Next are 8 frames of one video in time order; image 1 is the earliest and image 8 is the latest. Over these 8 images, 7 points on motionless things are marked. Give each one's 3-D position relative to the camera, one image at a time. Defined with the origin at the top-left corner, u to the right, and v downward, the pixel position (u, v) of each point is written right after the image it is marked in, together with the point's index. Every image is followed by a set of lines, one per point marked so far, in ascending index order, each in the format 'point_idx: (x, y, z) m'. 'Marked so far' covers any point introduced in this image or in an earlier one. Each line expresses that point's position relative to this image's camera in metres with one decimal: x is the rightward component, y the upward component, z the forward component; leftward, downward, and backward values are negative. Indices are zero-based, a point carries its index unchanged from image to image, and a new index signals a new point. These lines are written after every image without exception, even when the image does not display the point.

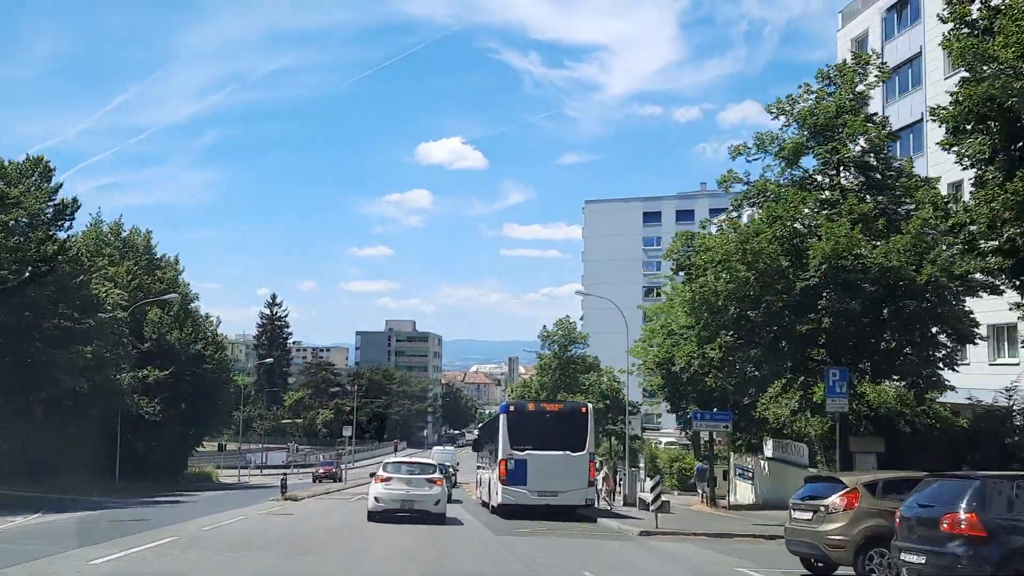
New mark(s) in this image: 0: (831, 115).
0: (+7.3, +4.0, +19.6) m
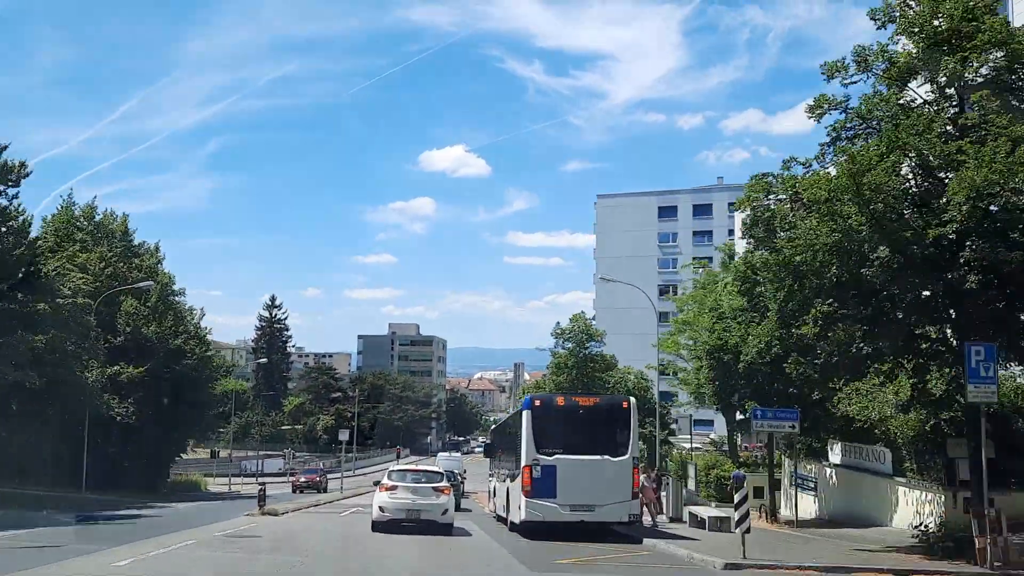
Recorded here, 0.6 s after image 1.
0: (+7.9, +4.8, +15.1) m
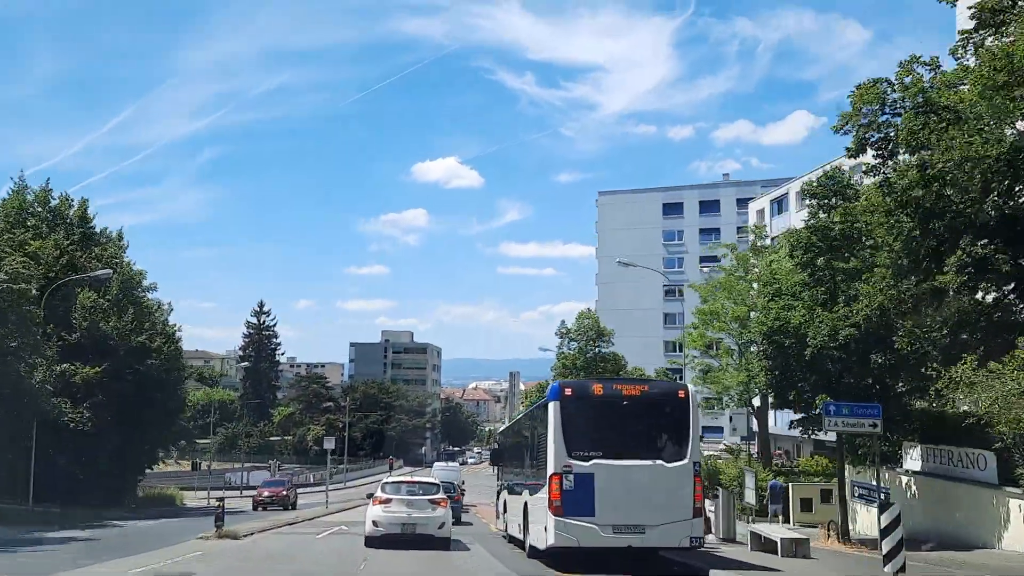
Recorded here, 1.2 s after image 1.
0: (+8.2, +5.6, +11.0) m
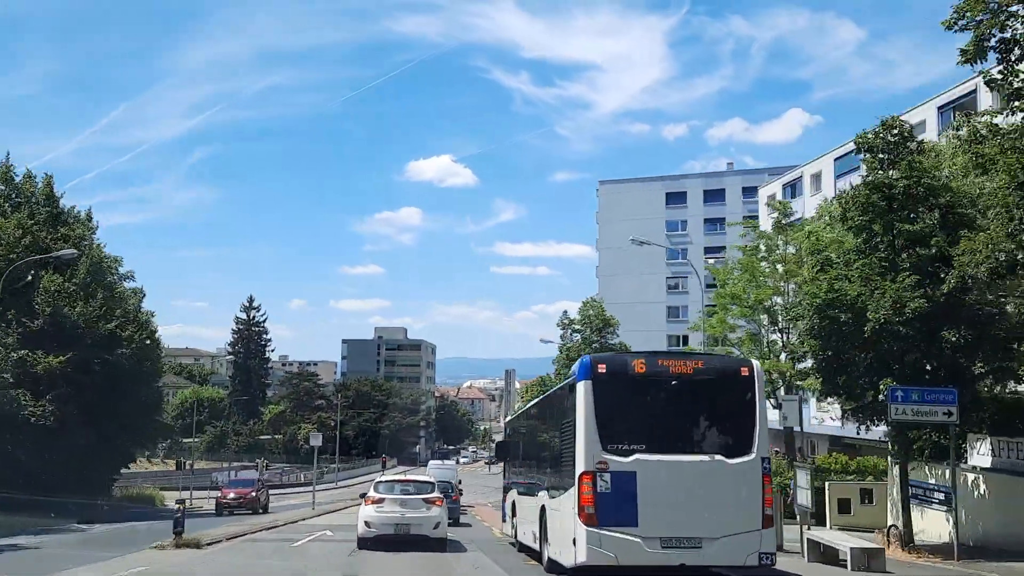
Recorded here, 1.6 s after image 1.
0: (+8.5, +6.2, +8.3) m
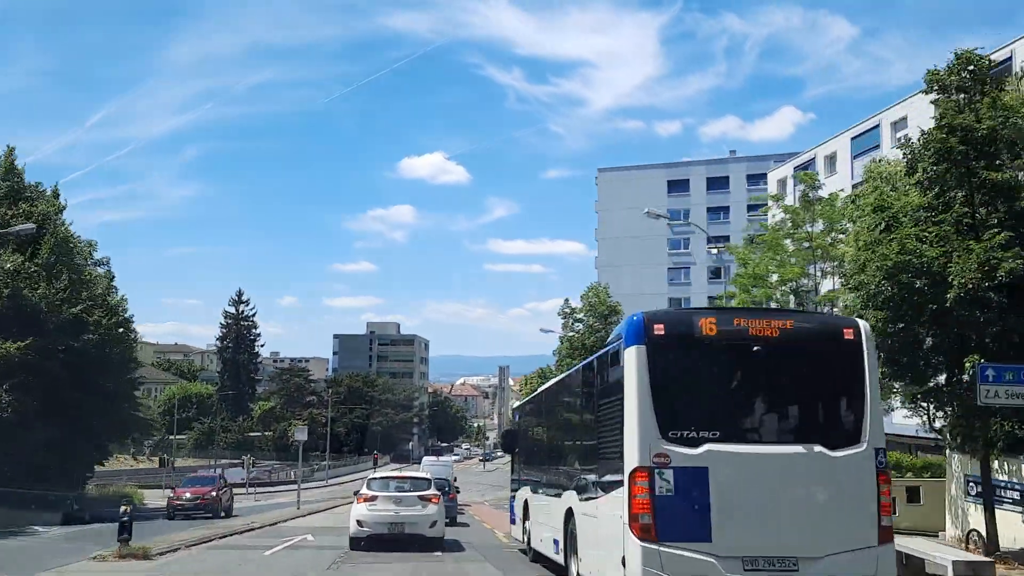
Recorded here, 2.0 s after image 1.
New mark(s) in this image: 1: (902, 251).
0: (+8.7, +6.8, +5.7) m
1: (+6.5, +0.5, +14.5) m
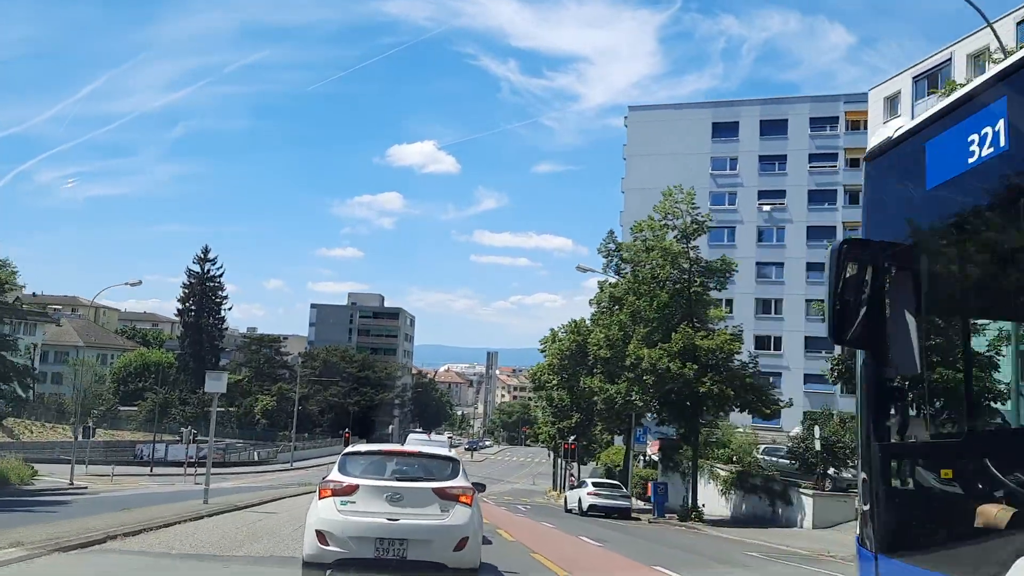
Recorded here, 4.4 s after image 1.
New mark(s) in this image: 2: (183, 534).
0: (+10.9, +9.3, -6.9) m
1: (+8.3, +3.1, +1.9) m
2: (-5.3, -4.0, +13.7) m
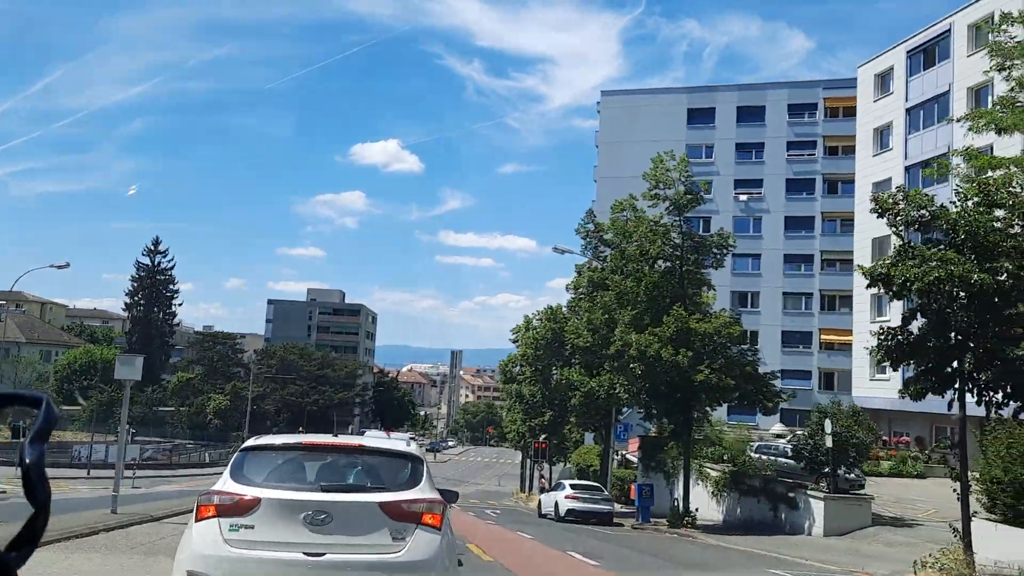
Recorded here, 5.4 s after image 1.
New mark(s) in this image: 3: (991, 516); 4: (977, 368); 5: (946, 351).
0: (+11.6, +9.9, -9.6) m
1: (+8.5, +3.8, -0.9) m
2: (-5.6, -3.4, +10.3) m
3: (+8.4, -4.0, +15.1) m
4: (+6.7, -1.2, +12.4) m
5: (+6.3, -0.9, +12.5) m
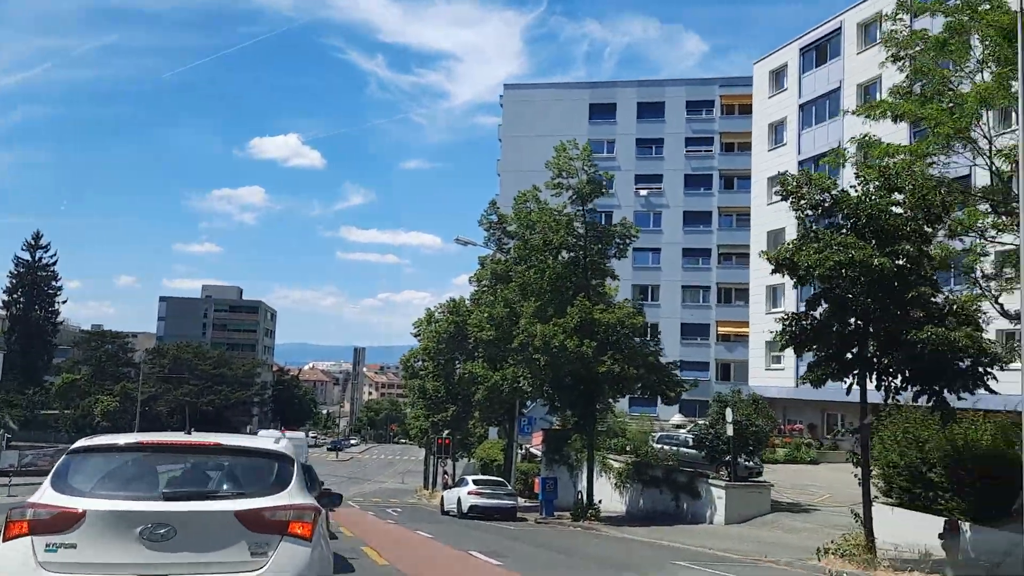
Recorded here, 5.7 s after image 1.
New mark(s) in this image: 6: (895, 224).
0: (+12.5, +10.0, -9.0) m
1: (+8.5, +3.9, -0.6) m
2: (-6.7, -3.2, +9.0) m
3: (+6.7, -3.8, +15.3) m
4: (+5.3, -0.9, +12.4) m
5: (+4.9, -0.7, +12.5) m
6: (+5.4, +0.9, +12.1) m
